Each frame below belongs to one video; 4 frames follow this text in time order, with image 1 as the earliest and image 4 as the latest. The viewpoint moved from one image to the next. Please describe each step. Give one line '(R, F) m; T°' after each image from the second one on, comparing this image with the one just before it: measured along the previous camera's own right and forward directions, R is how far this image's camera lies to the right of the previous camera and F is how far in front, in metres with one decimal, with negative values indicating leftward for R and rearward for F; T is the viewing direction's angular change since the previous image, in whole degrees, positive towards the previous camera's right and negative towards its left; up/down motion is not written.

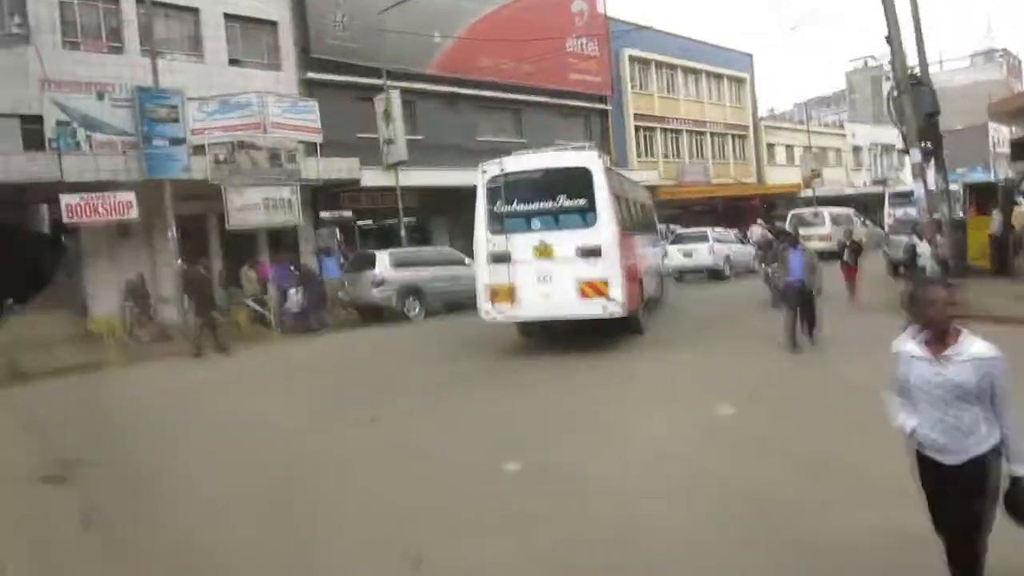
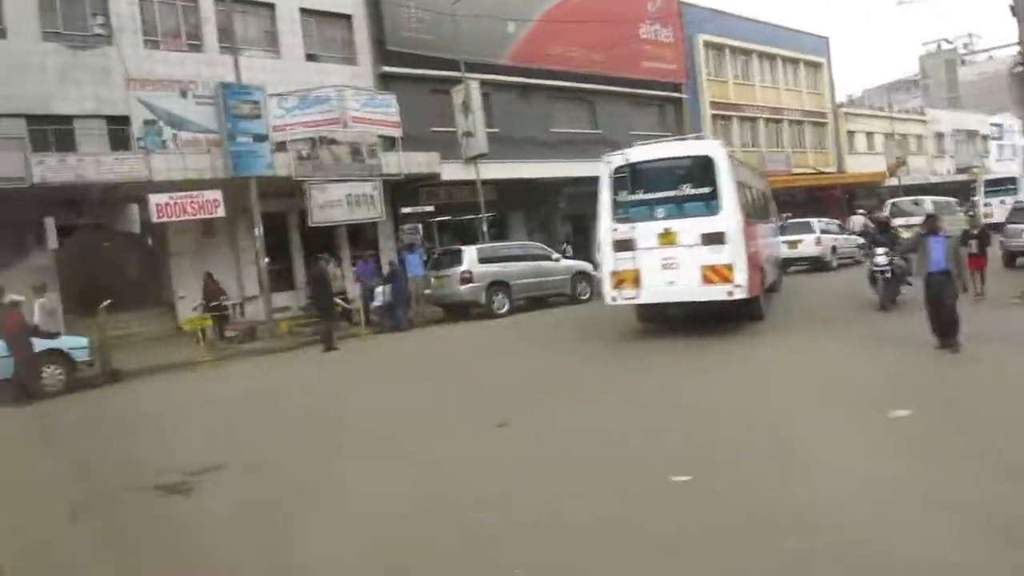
(-0.8, +0.7) m; -4°
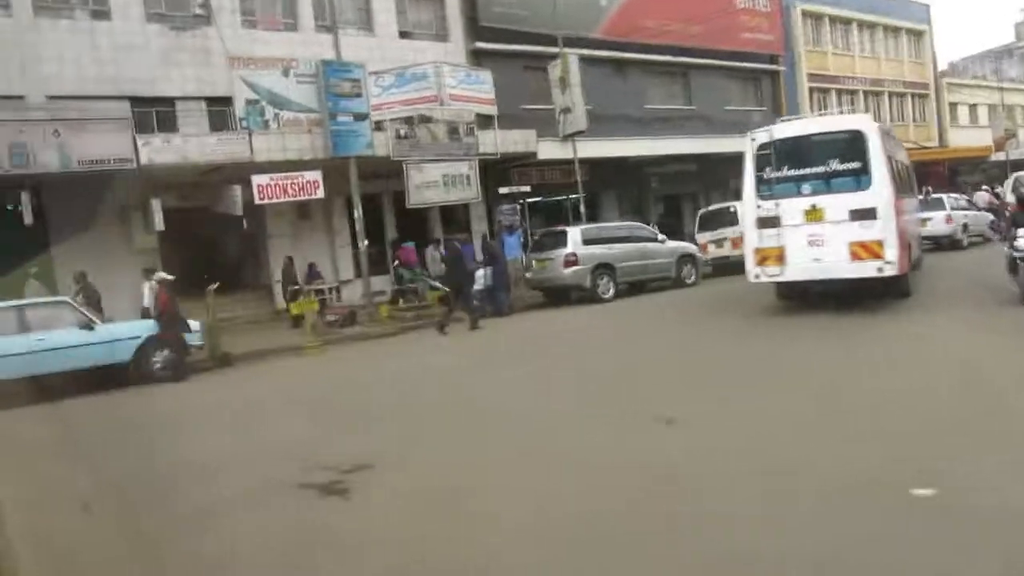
(-0.9, +0.7) m; -5°
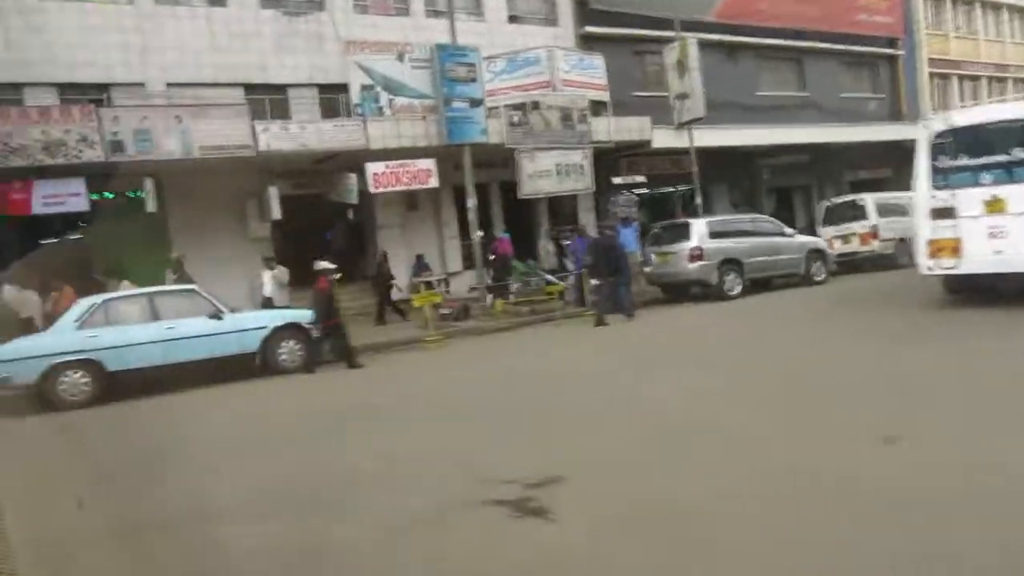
(-1.0, +0.8) m; -5°
